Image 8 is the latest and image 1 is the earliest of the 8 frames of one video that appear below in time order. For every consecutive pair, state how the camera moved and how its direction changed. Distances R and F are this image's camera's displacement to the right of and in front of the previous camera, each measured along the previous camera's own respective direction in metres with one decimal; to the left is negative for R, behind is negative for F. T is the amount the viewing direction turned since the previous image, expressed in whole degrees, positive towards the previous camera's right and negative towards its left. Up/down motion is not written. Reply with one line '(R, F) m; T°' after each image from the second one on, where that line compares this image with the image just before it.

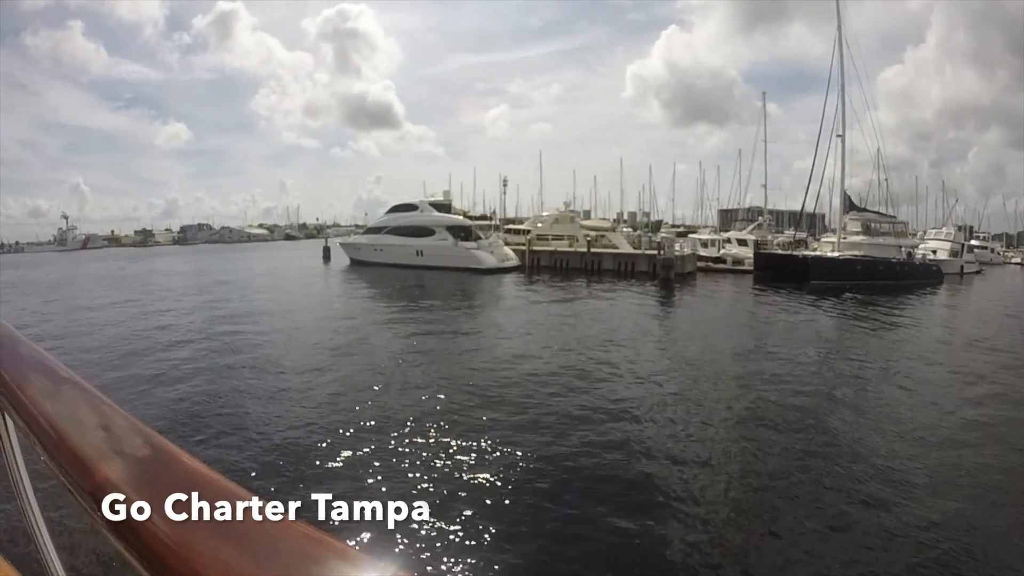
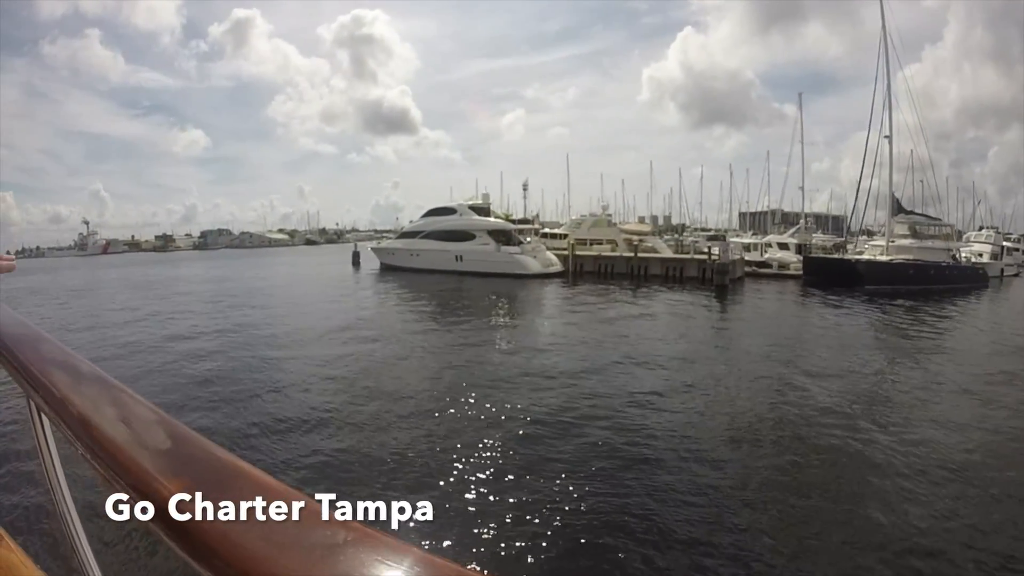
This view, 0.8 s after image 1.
(-0.5, +0.5) m; -1°
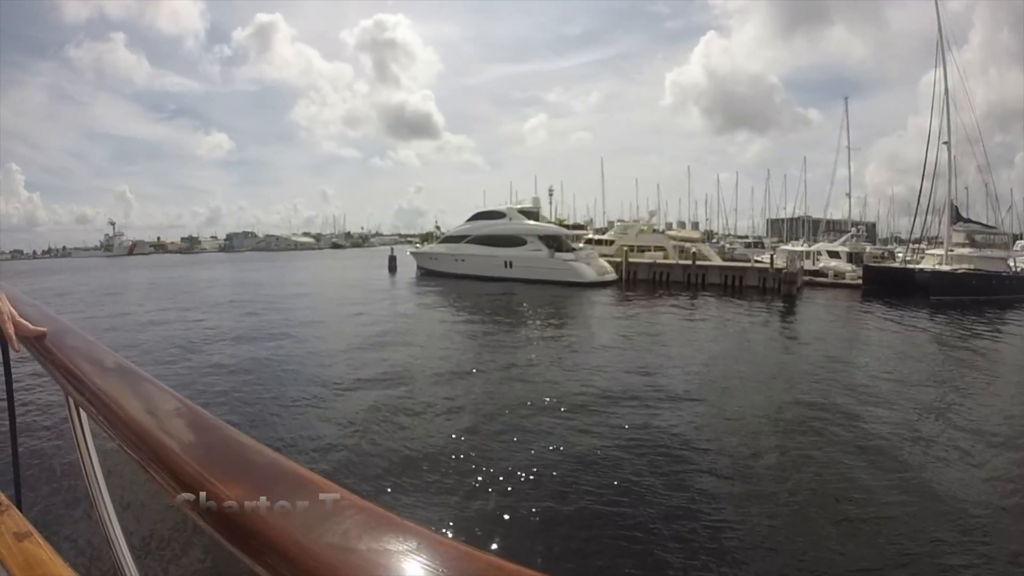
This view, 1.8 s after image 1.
(-0.6, +0.4) m; -2°
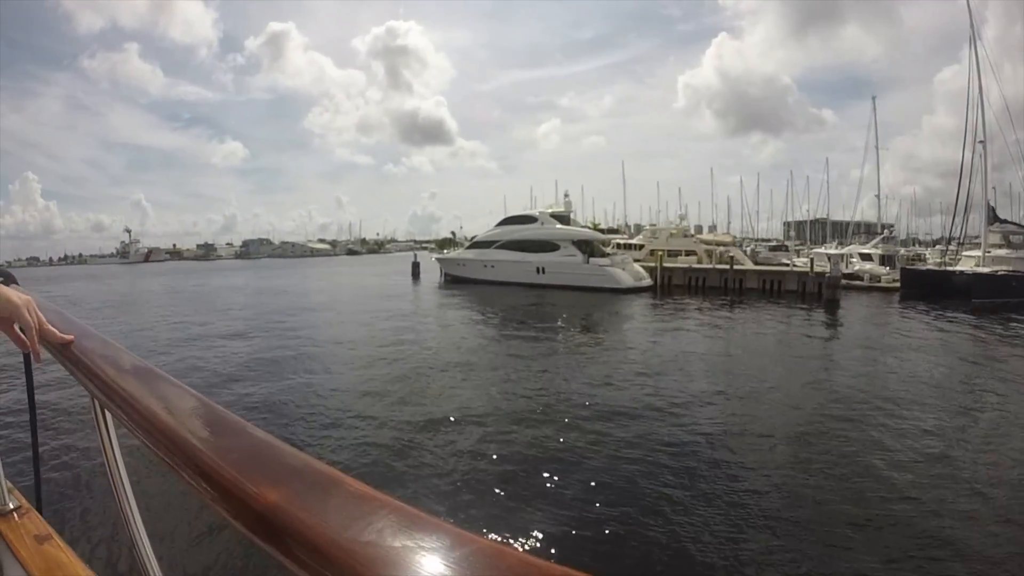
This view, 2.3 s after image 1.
(-0.3, +0.2) m; -1°
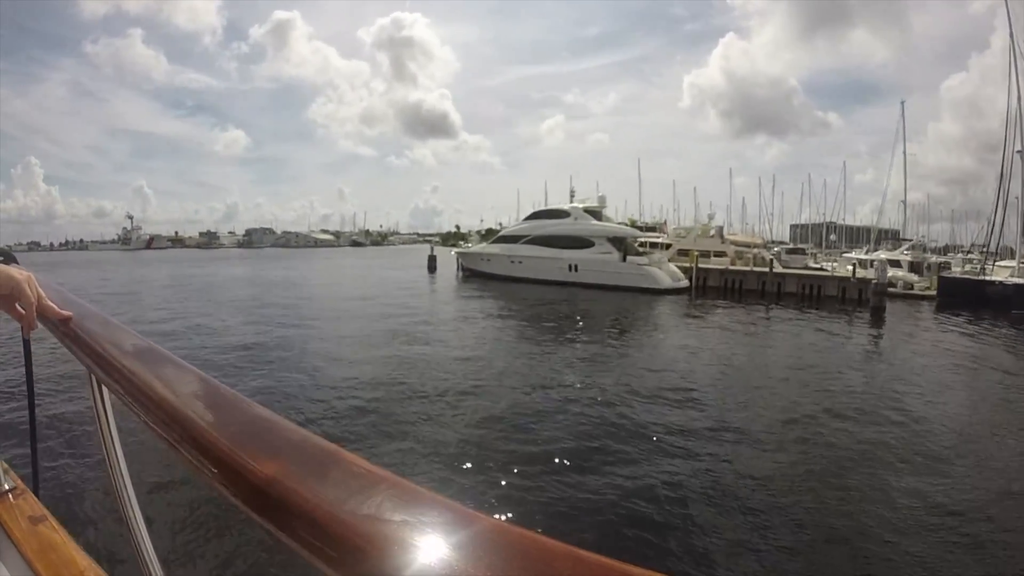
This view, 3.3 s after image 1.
(-0.5, +0.4) m; 0°
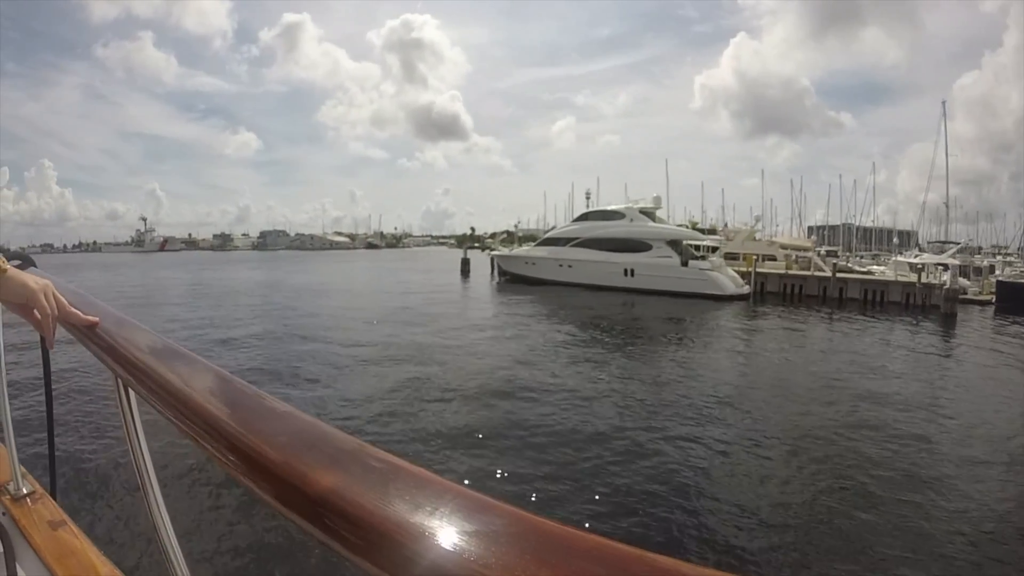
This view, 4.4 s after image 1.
(-0.7, +0.4) m; -1°
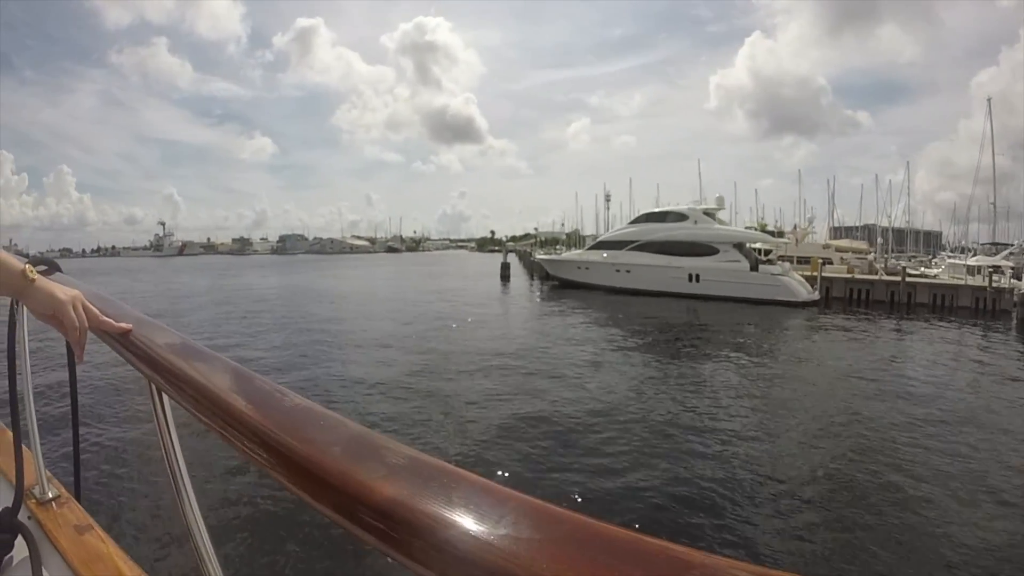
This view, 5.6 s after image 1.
(-0.7, +0.3) m; -1°
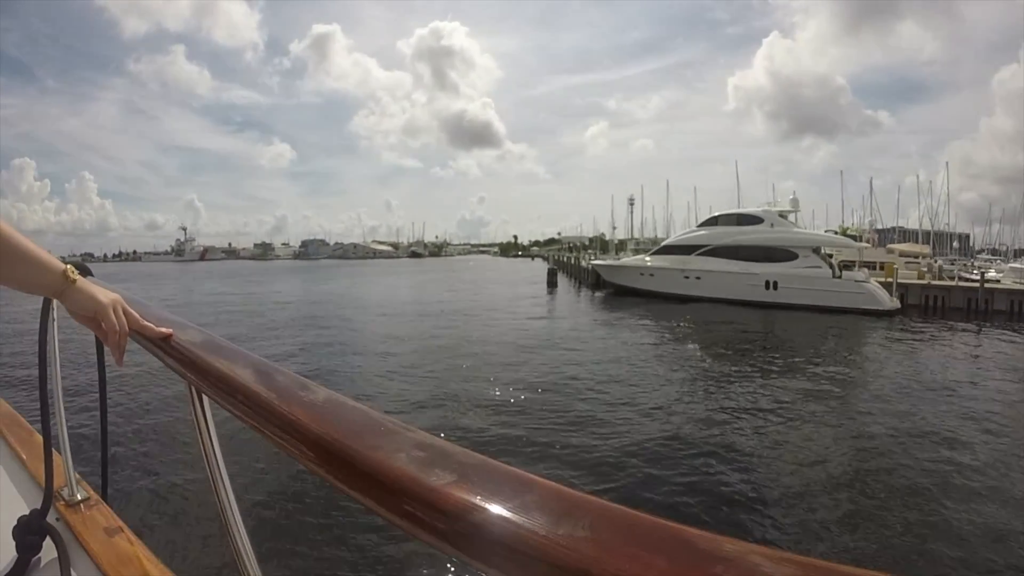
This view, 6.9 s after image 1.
(-0.7, +0.2) m; -1°
